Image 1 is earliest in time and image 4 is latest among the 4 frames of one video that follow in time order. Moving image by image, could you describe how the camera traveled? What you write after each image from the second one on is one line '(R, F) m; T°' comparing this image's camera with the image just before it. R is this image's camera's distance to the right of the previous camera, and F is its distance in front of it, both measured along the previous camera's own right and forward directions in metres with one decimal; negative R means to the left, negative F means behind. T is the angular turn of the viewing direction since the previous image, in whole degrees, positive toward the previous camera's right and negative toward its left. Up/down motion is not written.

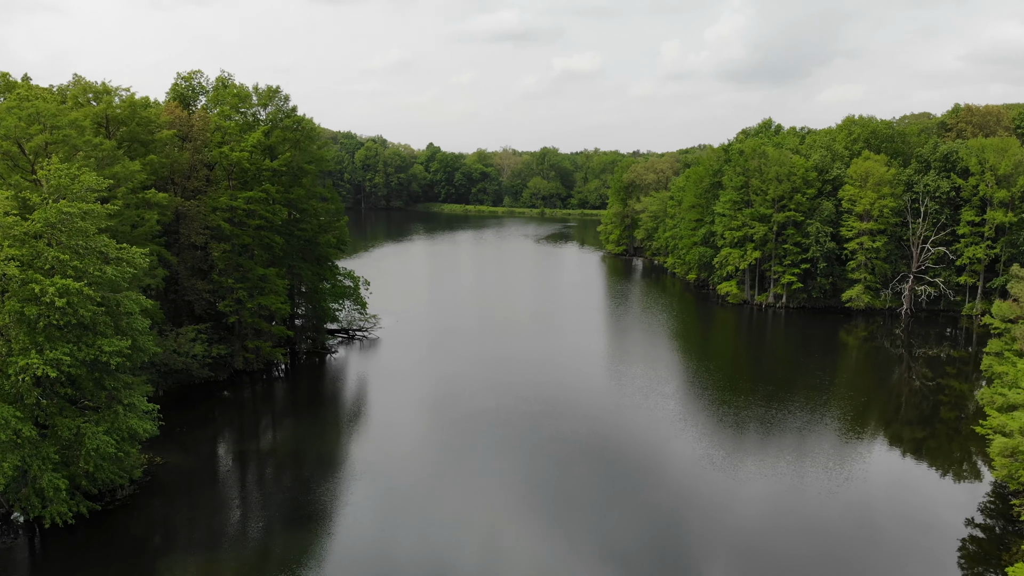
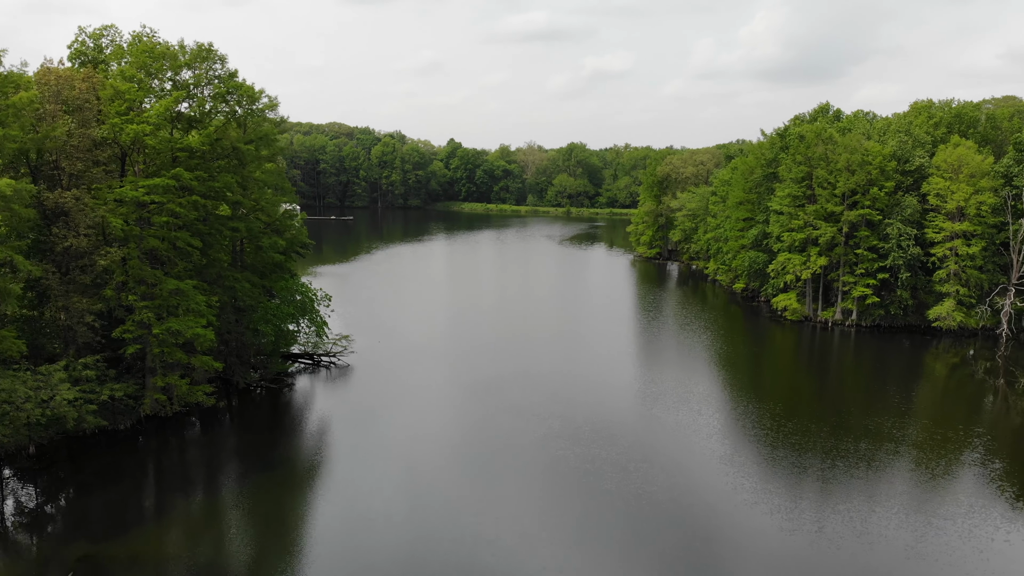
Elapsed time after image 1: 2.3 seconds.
(+1.2, +8.2) m; -3°
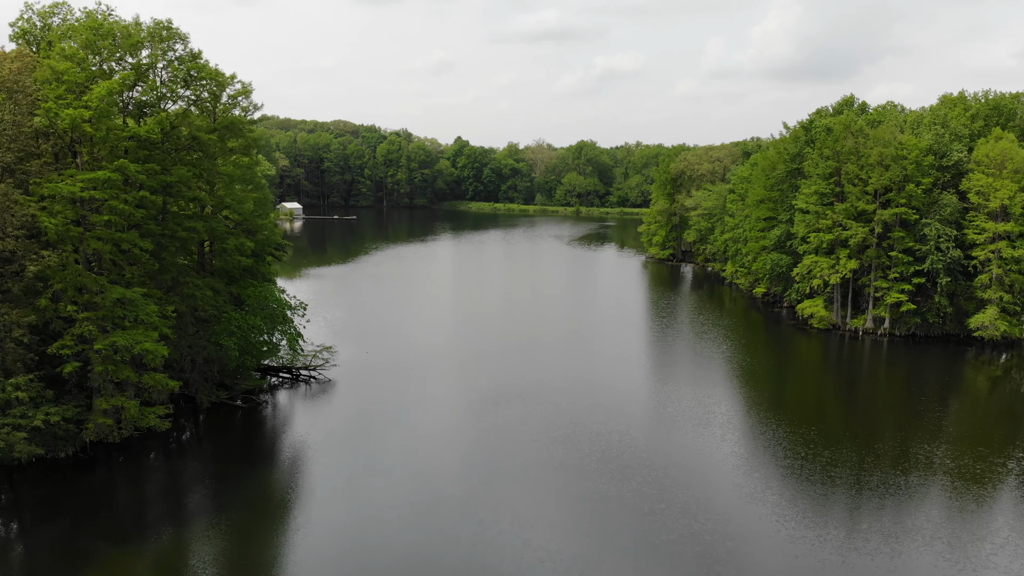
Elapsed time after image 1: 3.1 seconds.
(+0.5, +3.1) m; -1°
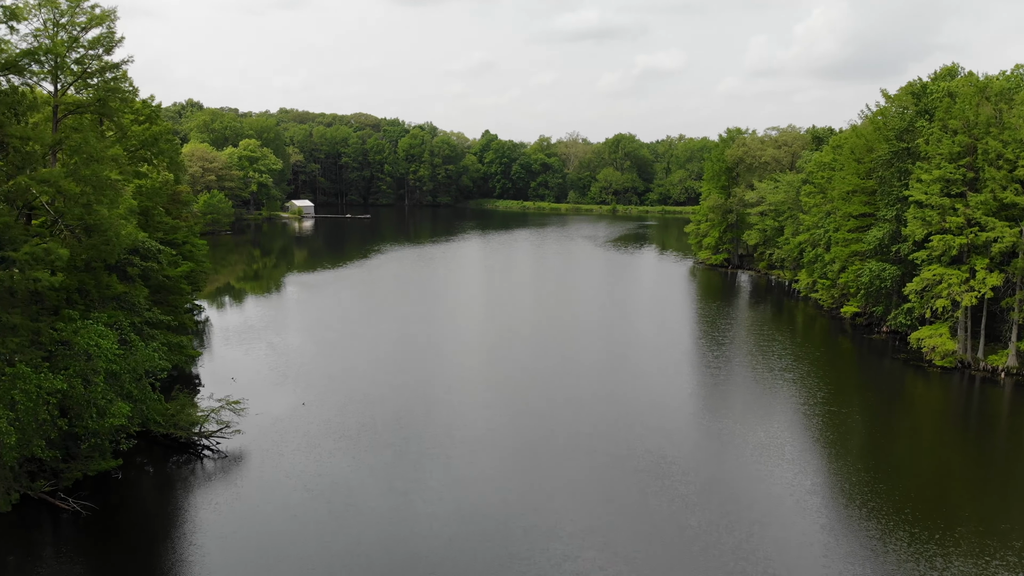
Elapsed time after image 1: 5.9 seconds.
(+1.3, +9.6) m; -3°
